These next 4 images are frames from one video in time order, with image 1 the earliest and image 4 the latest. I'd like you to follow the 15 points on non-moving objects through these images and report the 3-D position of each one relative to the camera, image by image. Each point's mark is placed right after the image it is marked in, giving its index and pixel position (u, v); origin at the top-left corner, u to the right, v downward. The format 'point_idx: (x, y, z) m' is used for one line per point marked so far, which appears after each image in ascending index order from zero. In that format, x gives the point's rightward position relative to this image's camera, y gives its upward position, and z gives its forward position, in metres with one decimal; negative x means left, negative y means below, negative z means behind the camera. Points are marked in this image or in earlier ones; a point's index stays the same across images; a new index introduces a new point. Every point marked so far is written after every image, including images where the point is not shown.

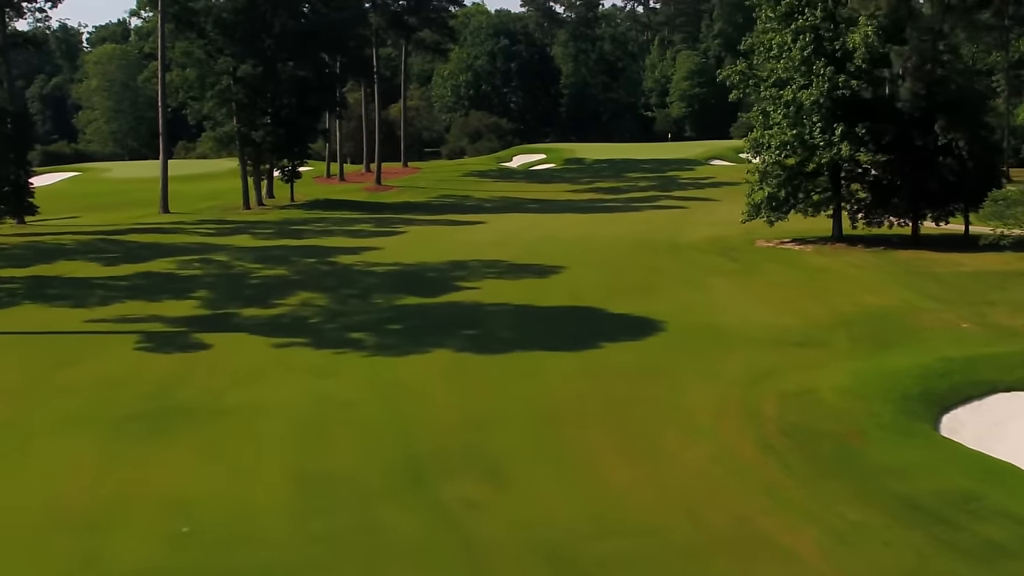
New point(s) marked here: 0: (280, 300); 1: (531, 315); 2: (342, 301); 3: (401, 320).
0: (-2.9, -0.1, +18.0) m
1: (+0.2, -0.3, +16.2) m
2: (-2.1, -0.2, +17.6) m
3: (-1.2, -0.4, +16.2) m
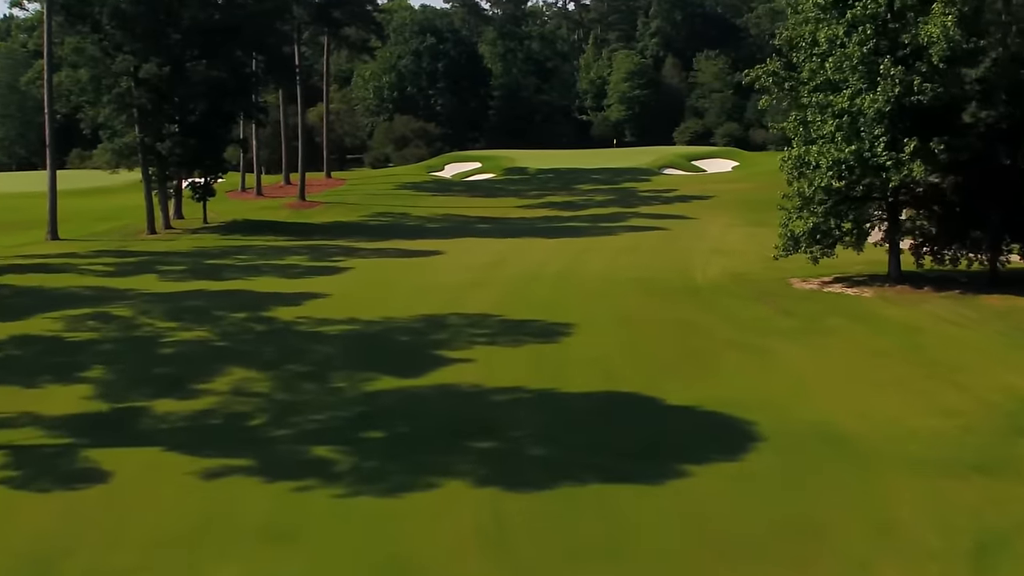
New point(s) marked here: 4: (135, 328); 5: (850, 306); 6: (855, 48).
0: (-2.8, -0.9, +13.2) m
1: (+0.4, -1.0, +11.6) m
2: (-2.0, -0.9, +12.9) m
3: (-1.0, -1.1, +11.5) m
4: (-4.2, -0.4, +15.9) m
5: (+3.9, -0.2, +16.6) m
6: (+4.1, +2.8, +17.0) m
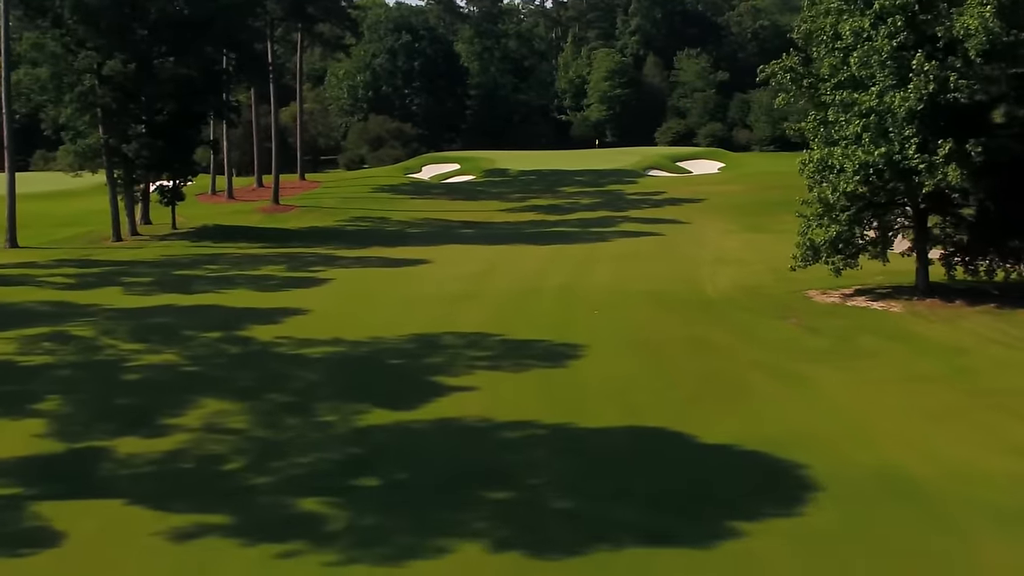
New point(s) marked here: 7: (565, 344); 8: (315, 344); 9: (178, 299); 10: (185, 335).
0: (-2.7, -1.0, +11.7) m
1: (+0.5, -1.2, +10.1) m
2: (-1.9, -1.1, +11.4) m
3: (-0.9, -1.3, +10.0) m
4: (-4.2, -0.6, +14.4) m
5: (+3.9, -0.4, +15.3) m
6: (+4.0, +2.7, +15.6) m
7: (+0.5, -0.6, +14.3) m
8: (-2.0, -0.6, +14.5) m
9: (-4.2, -0.1, +18.2) m
10: (-3.5, -0.5, +15.2) m
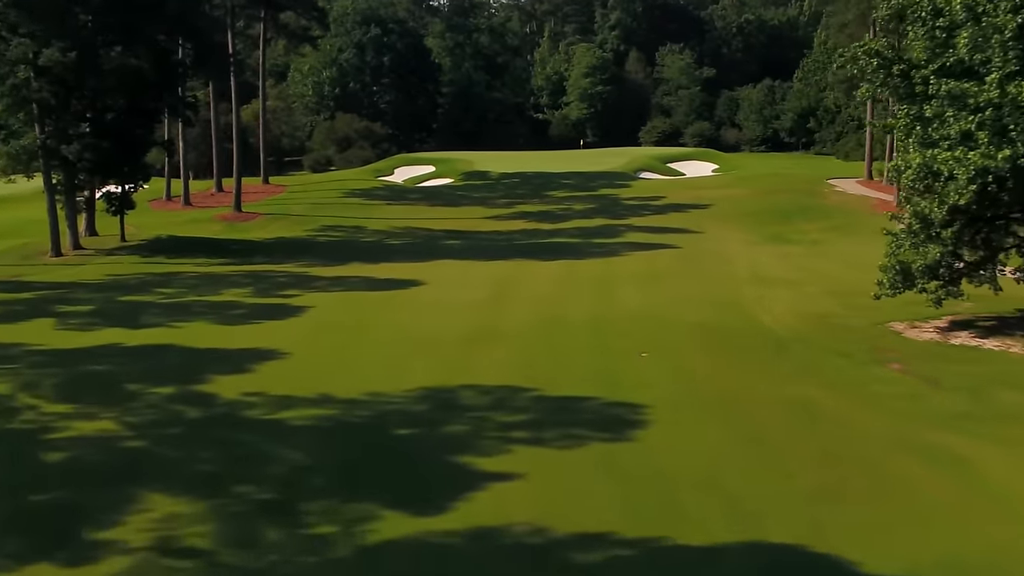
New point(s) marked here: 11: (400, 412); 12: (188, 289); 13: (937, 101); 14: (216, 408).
0: (-2.3, -1.4, +8.4) m
1: (+0.9, -1.5, +6.9) m
2: (-1.5, -1.4, +8.1) m
3: (-0.5, -1.6, +6.8) m
4: (-3.9, -1.0, +11.1) m
5: (+4.2, -0.7, +12.2) m
6: (+4.3, +2.4, +12.5) m
7: (+0.8, -0.9, +11.1) m
8: (-1.7, -0.9, +11.3) m
9: (-4.0, -0.5, +14.9) m
10: (-3.2, -0.8, +11.9) m
11: (-0.9, -0.9, +11.0) m
12: (-4.2, 0.0, +18.5) m
13: (+3.9, +1.7, +13.4) m
14: (-2.3, -0.9, +11.3) m
